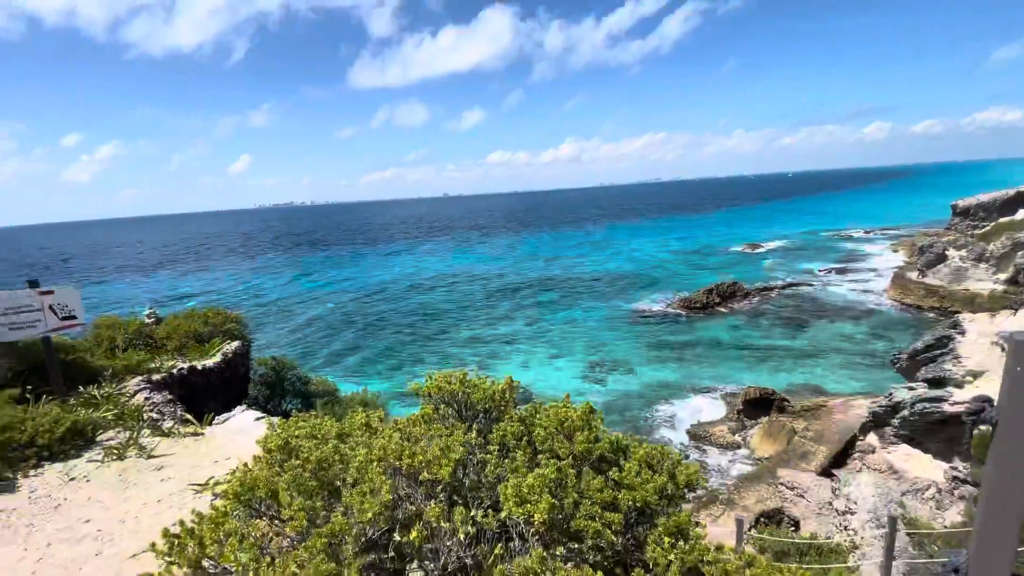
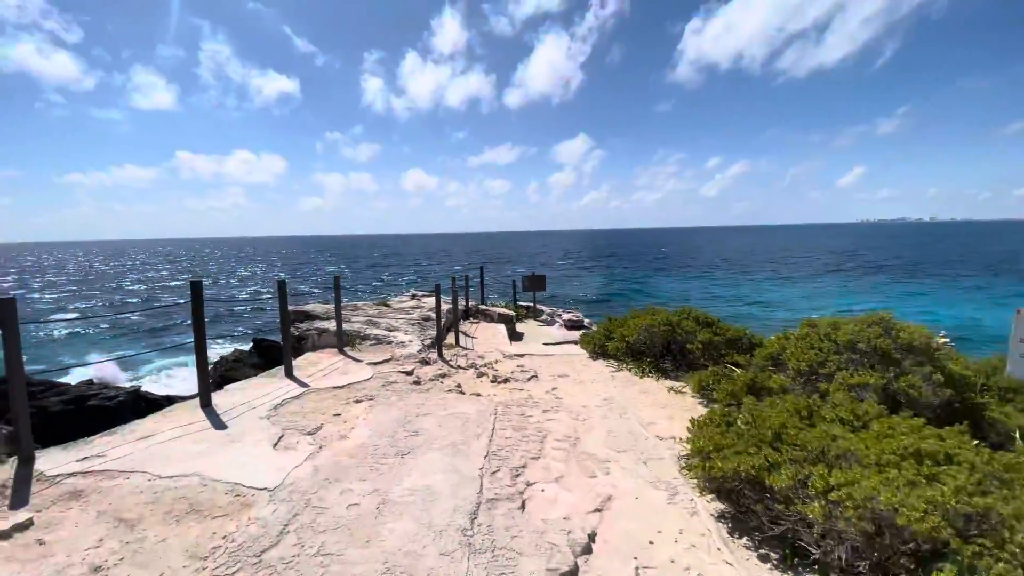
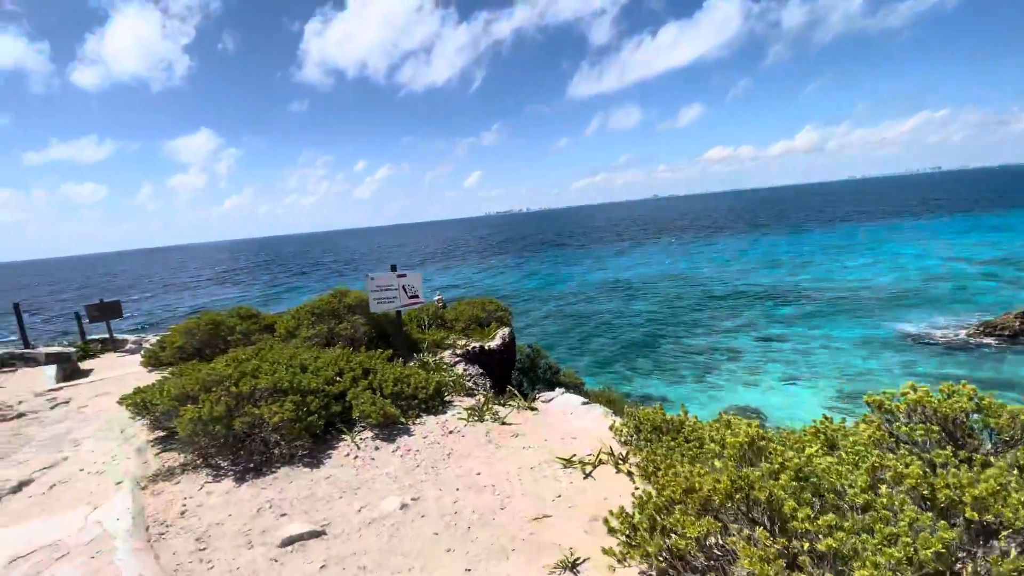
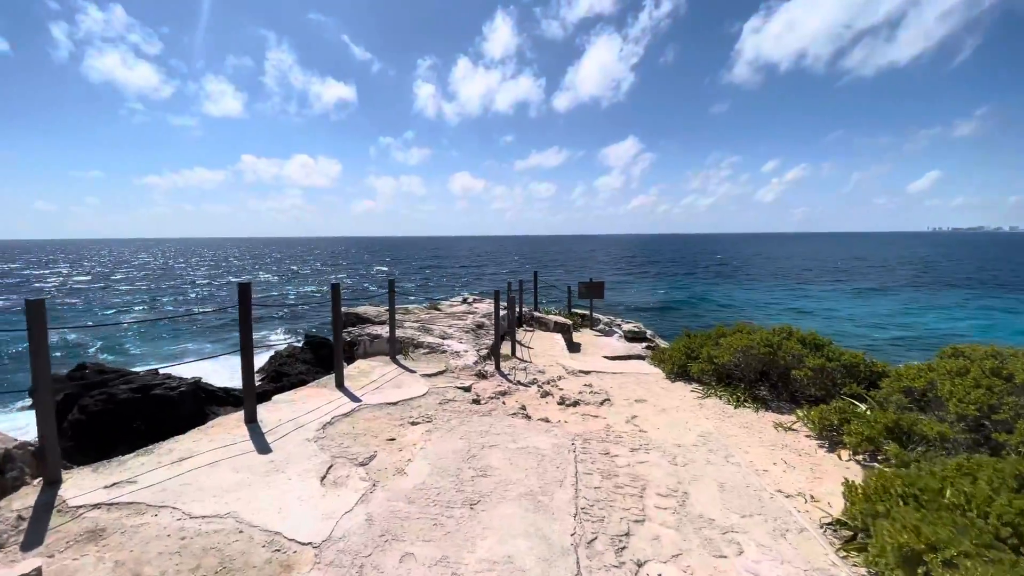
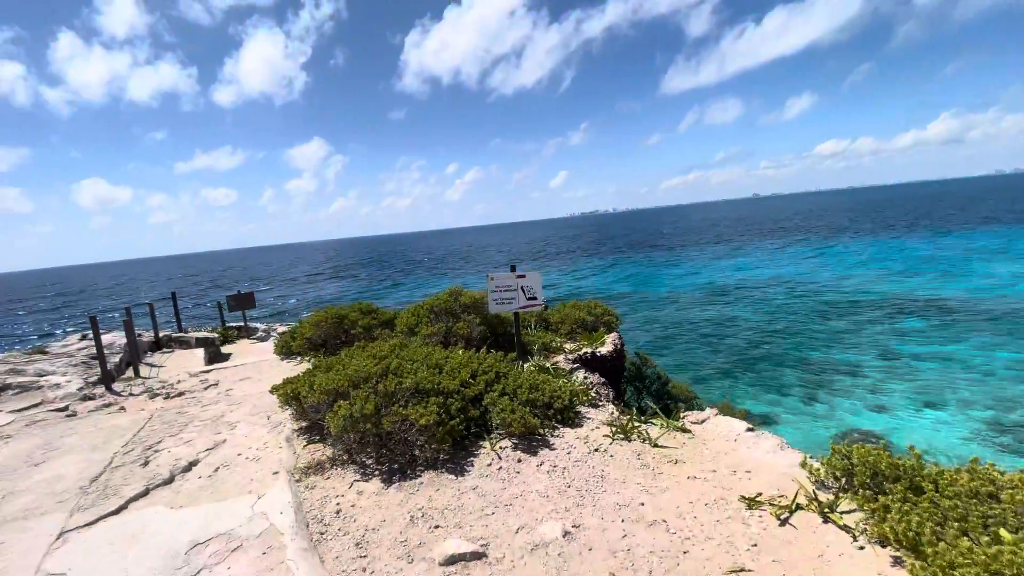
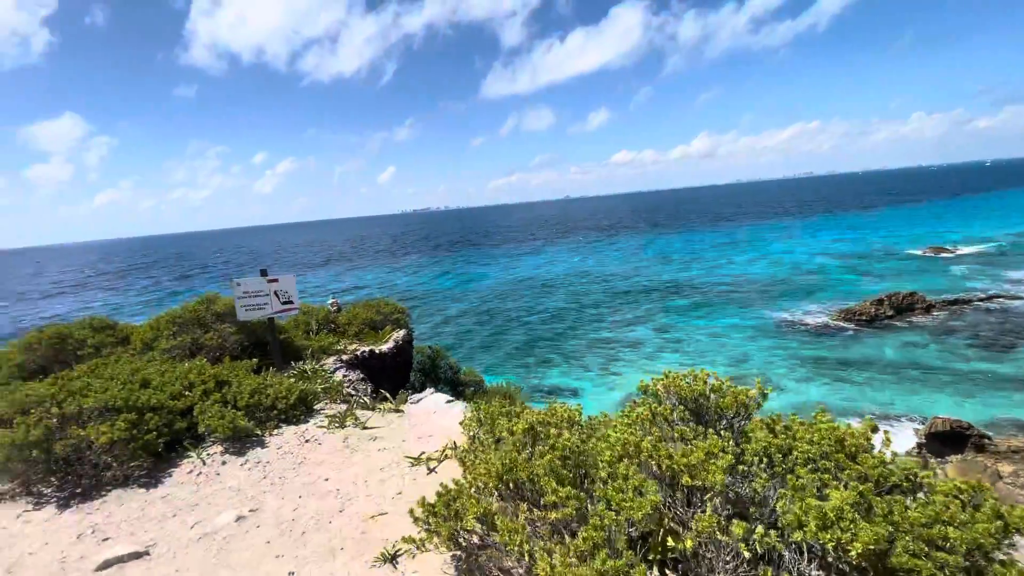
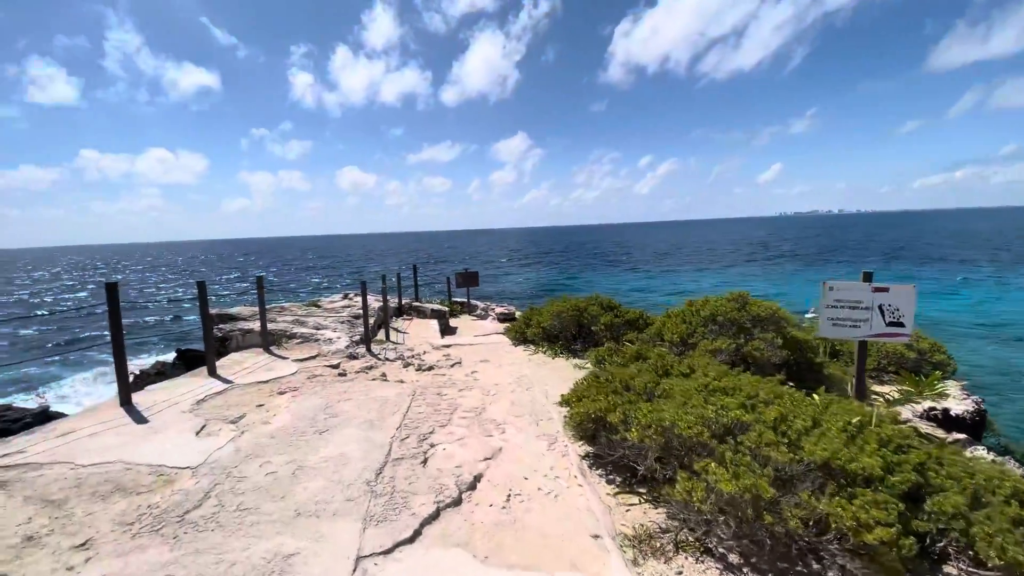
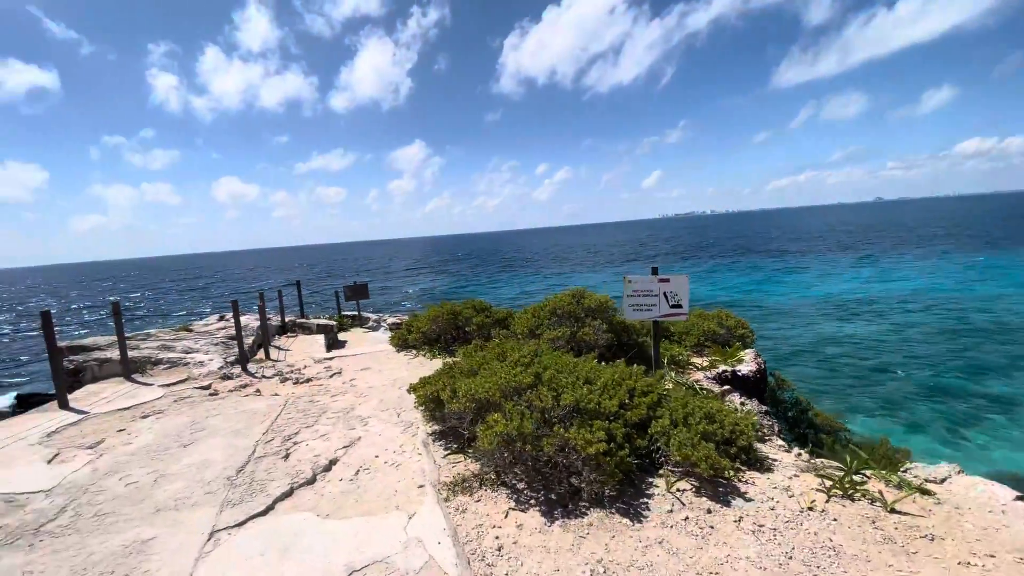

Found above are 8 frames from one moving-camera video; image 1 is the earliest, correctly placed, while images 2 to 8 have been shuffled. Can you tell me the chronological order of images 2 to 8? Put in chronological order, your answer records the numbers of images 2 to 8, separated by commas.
6, 3, 5, 8, 7, 2, 4
